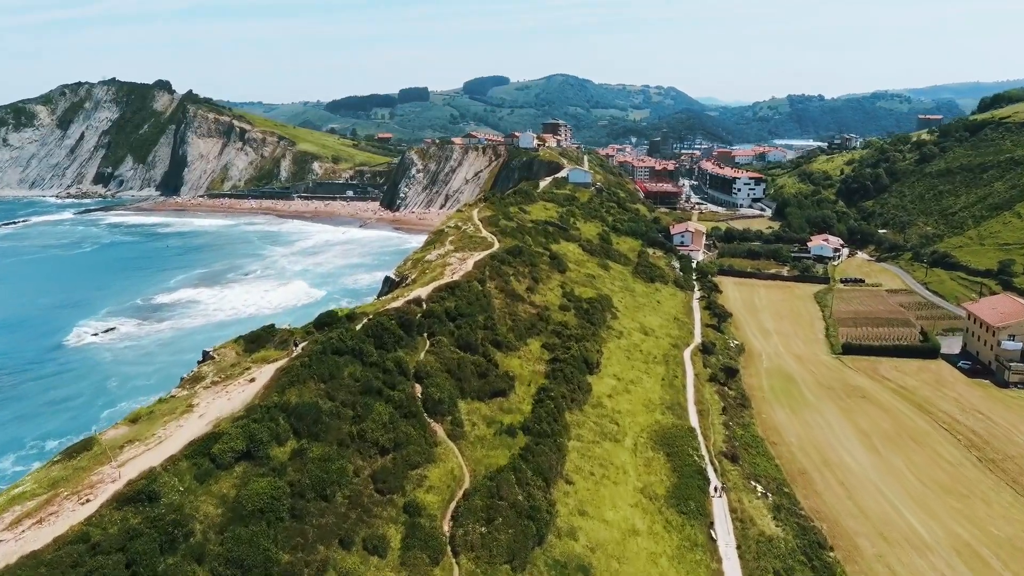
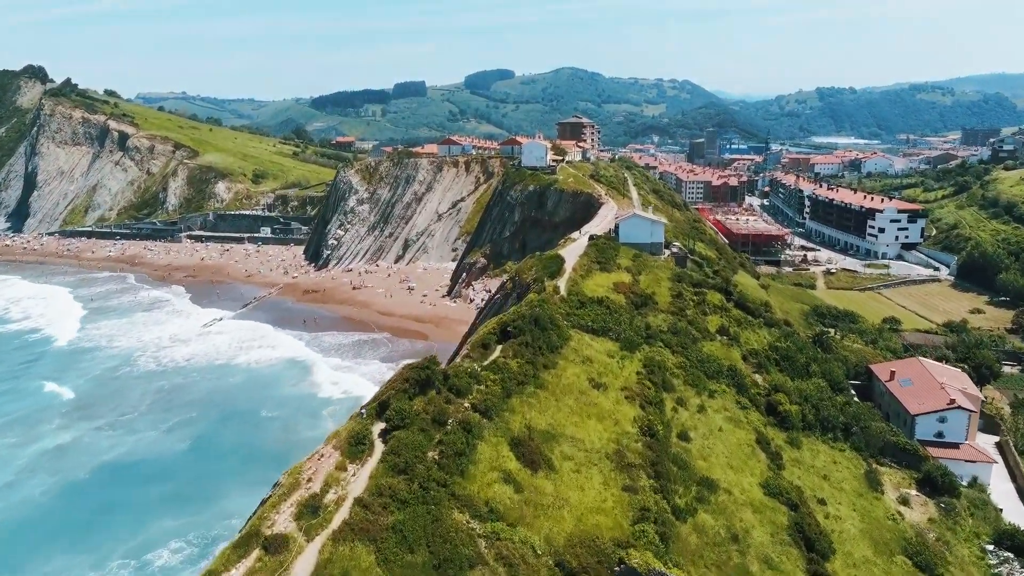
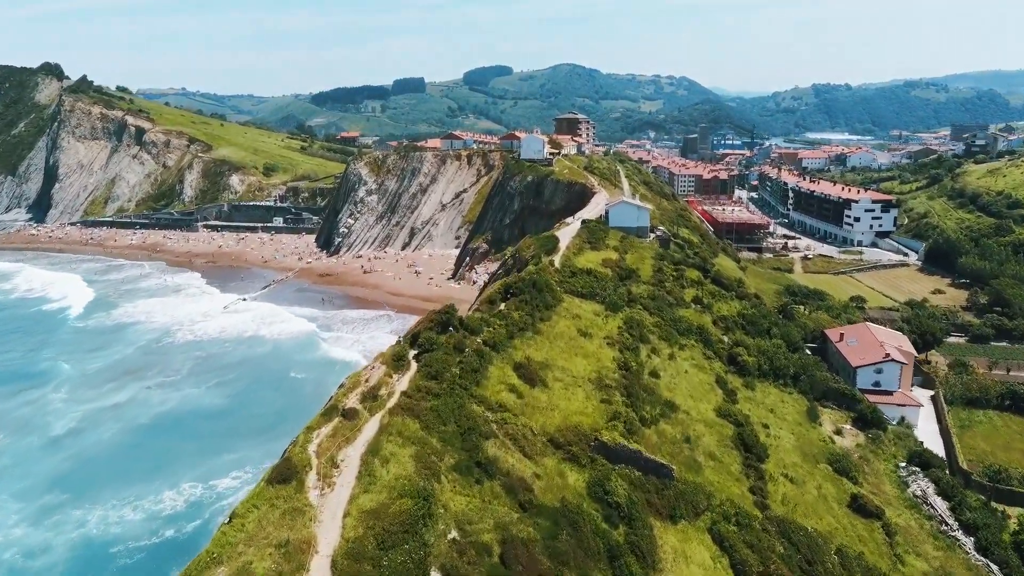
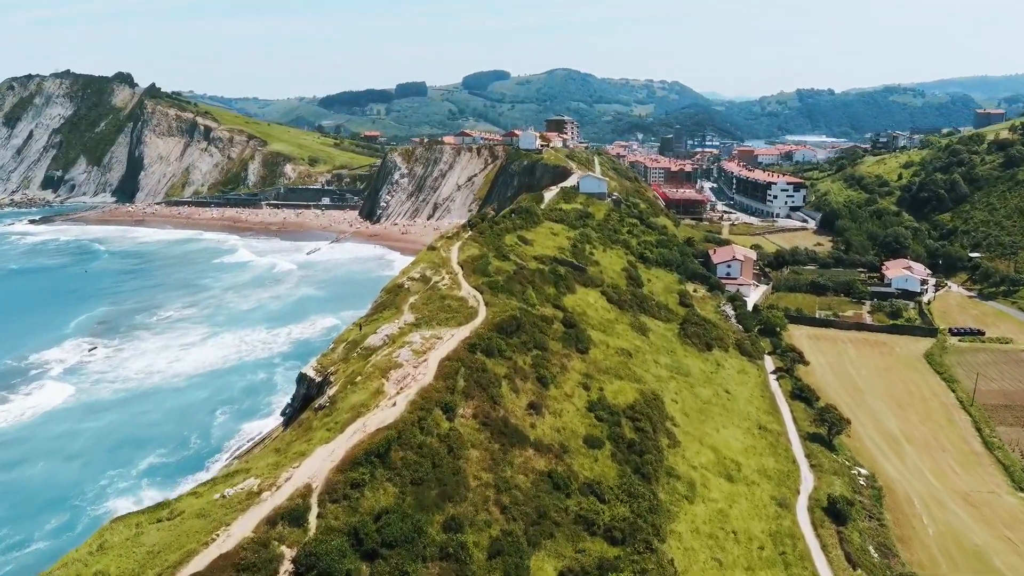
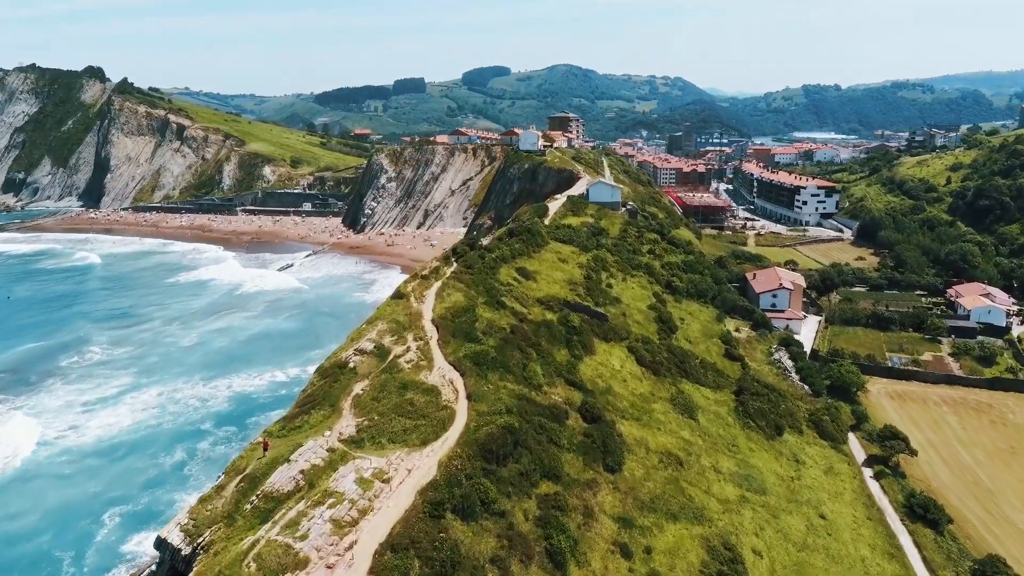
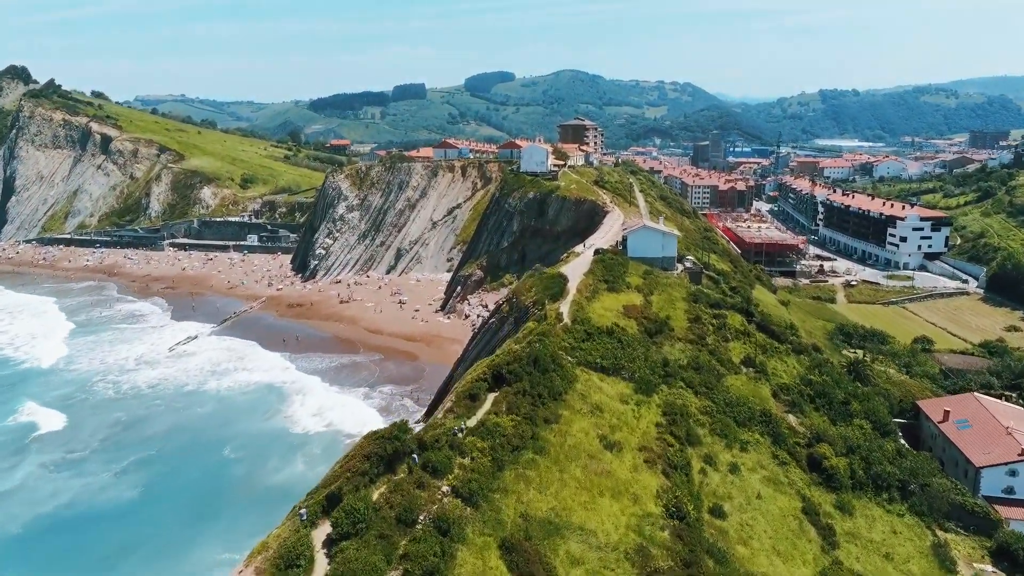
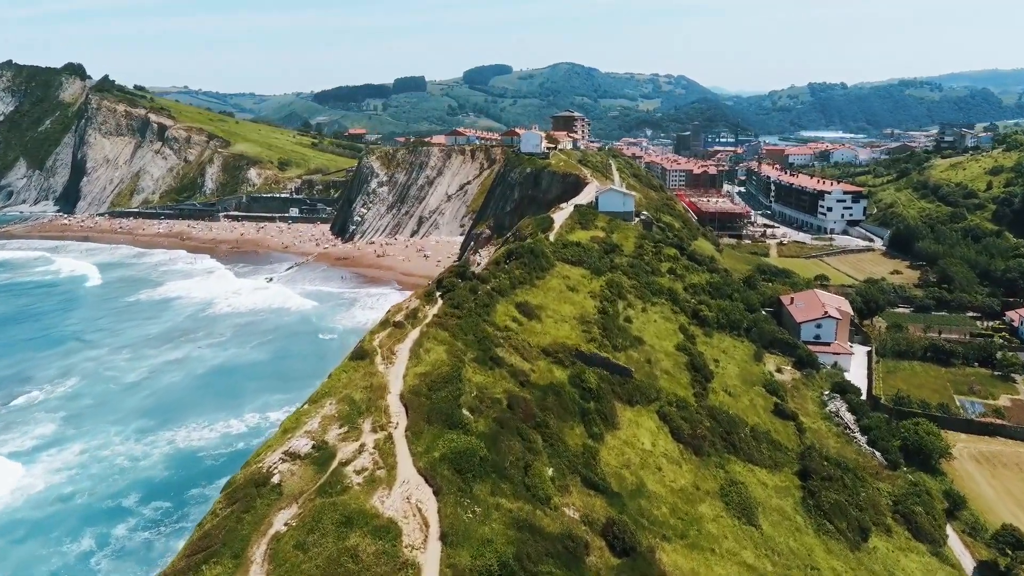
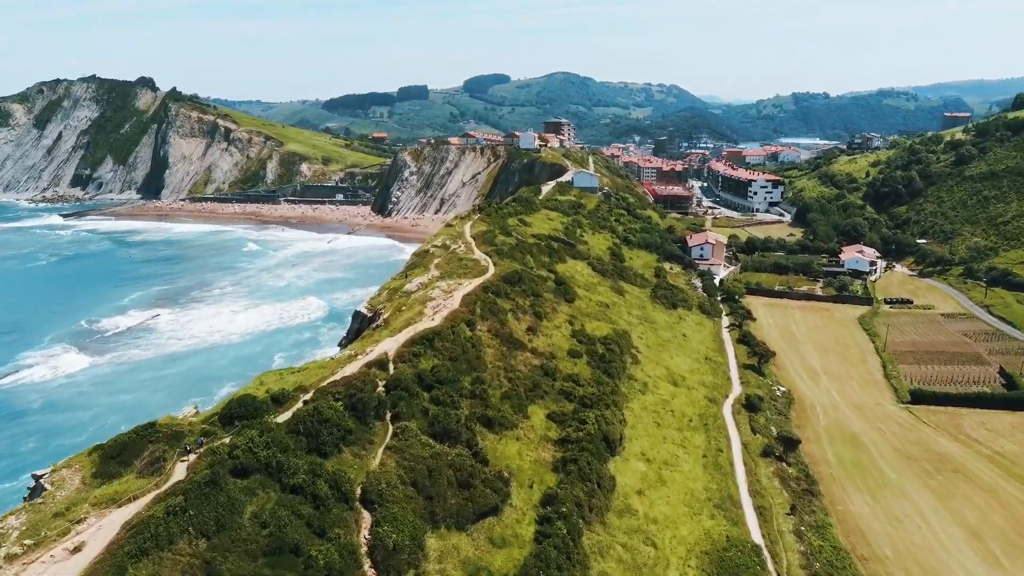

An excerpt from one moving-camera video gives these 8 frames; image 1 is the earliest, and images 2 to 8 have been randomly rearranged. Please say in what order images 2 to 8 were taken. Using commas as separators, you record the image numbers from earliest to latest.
8, 4, 5, 7, 3, 2, 6
